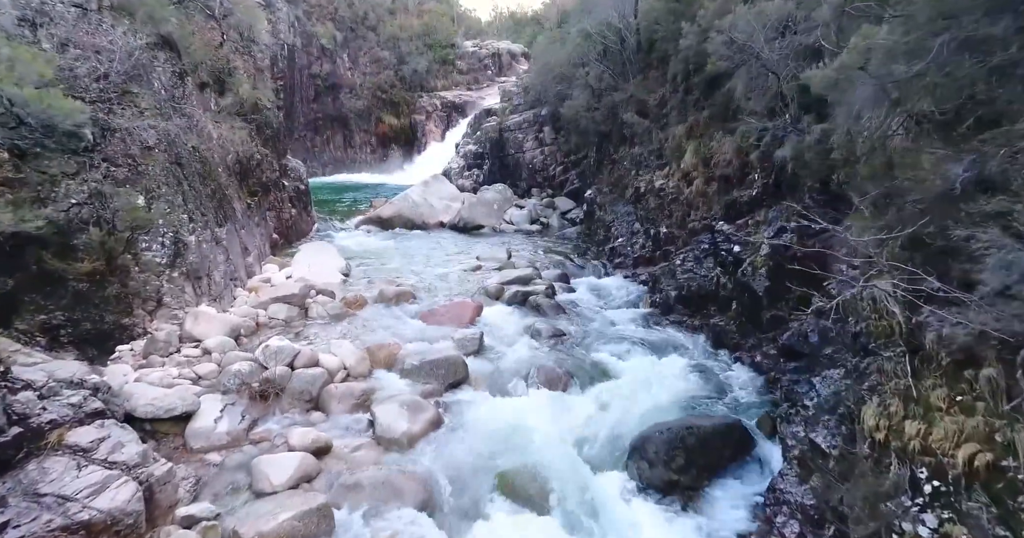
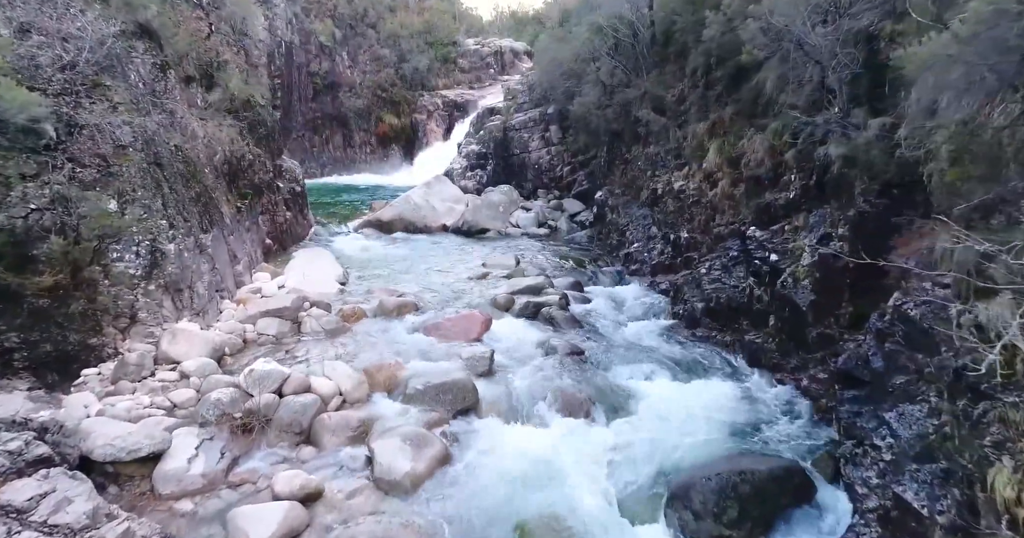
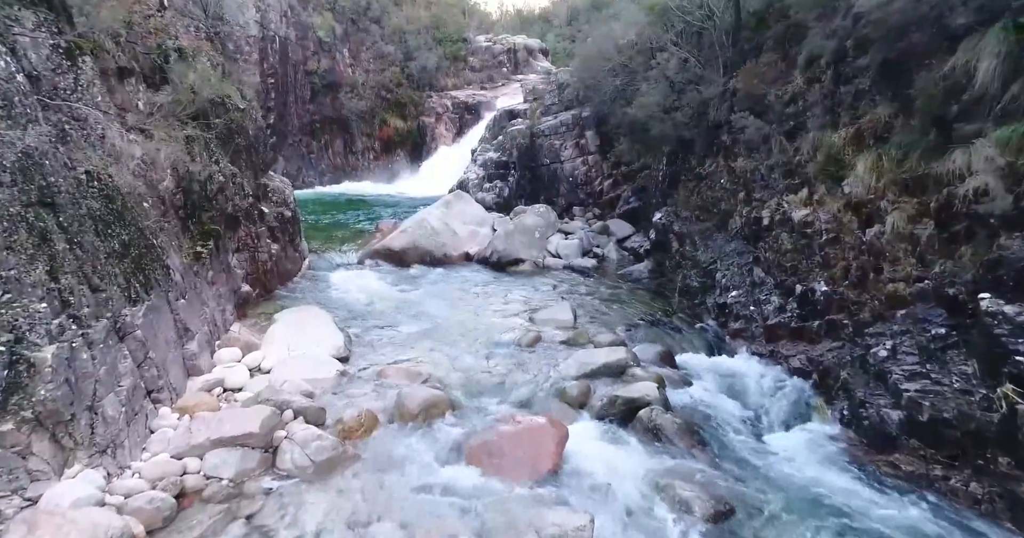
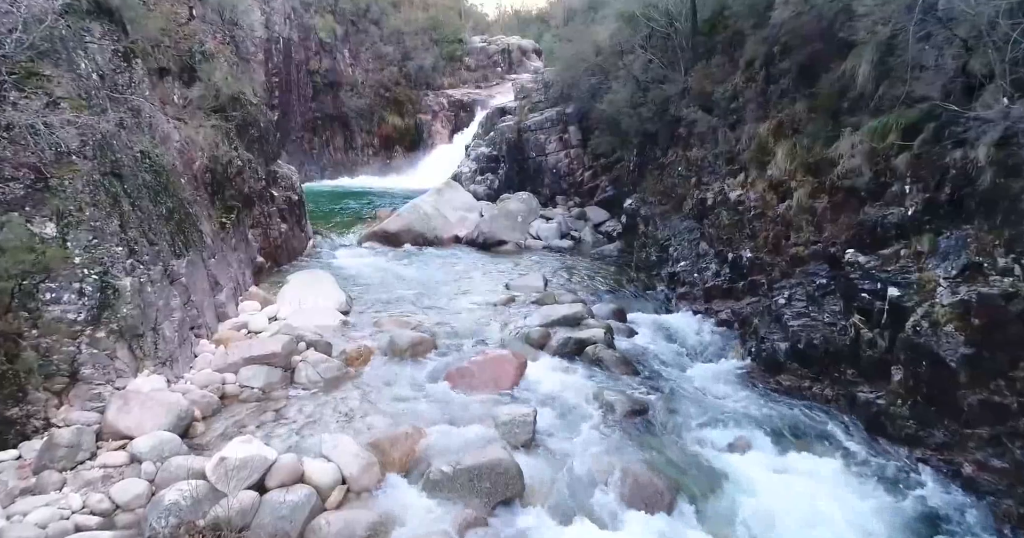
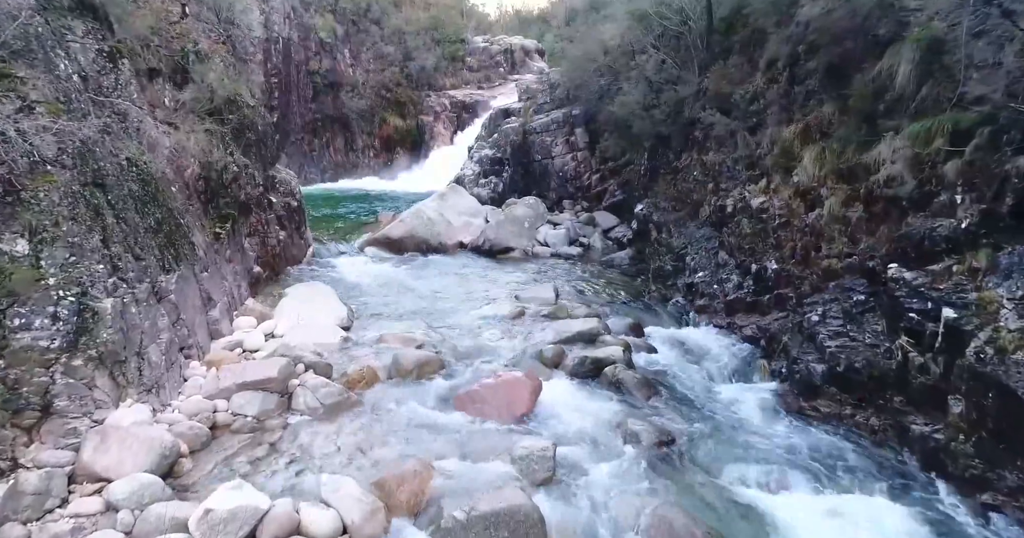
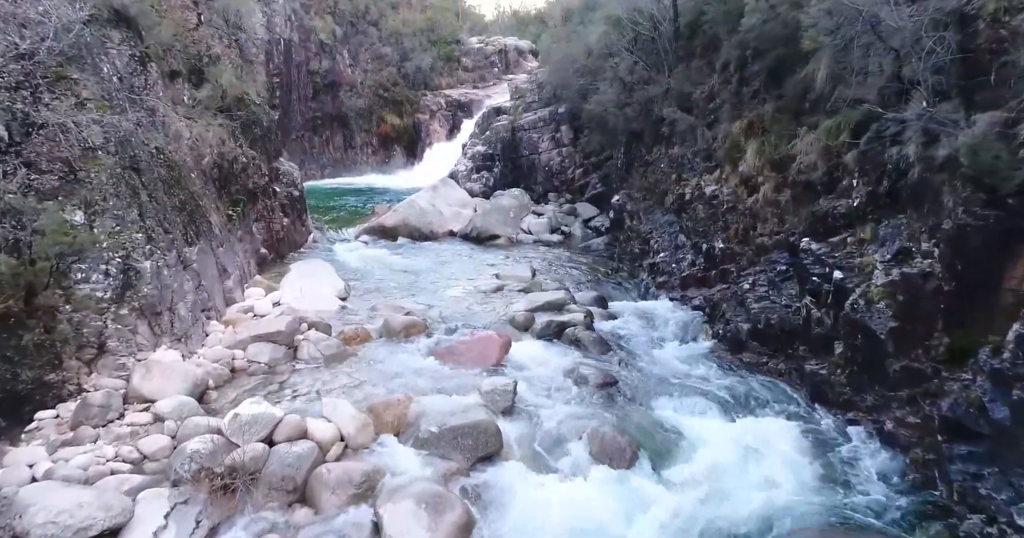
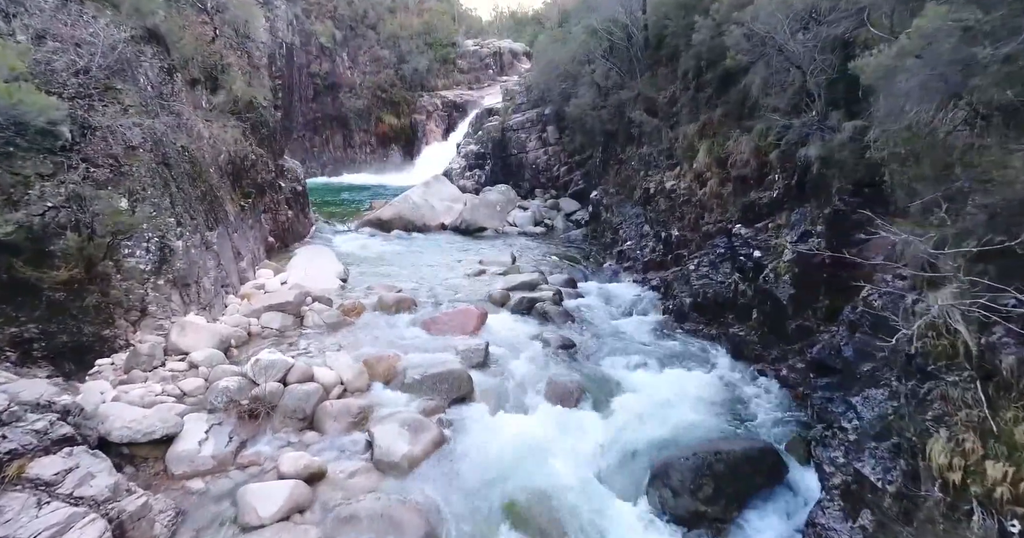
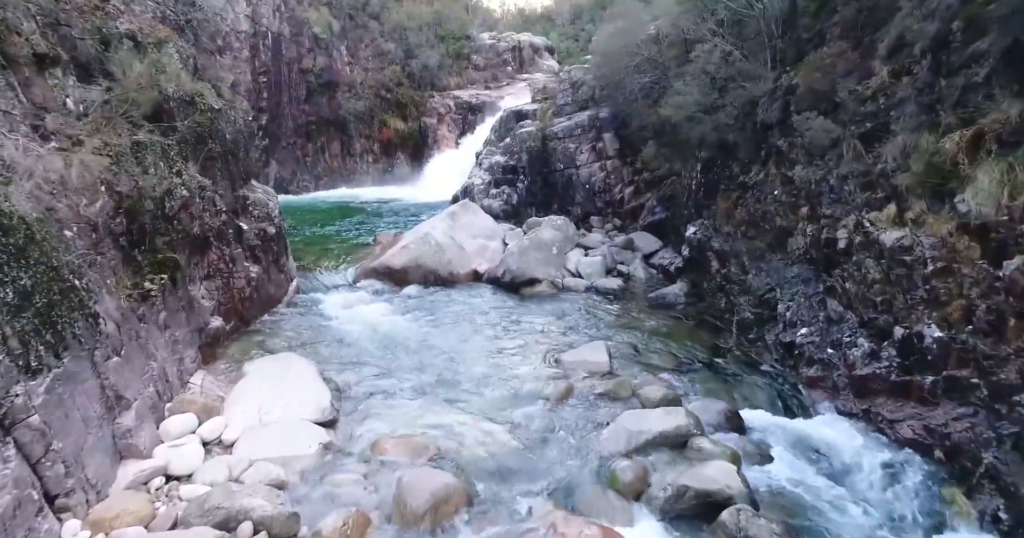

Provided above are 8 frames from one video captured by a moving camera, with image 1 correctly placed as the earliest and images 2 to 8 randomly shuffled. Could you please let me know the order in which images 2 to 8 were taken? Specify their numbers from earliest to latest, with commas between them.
7, 2, 6, 4, 5, 3, 8
